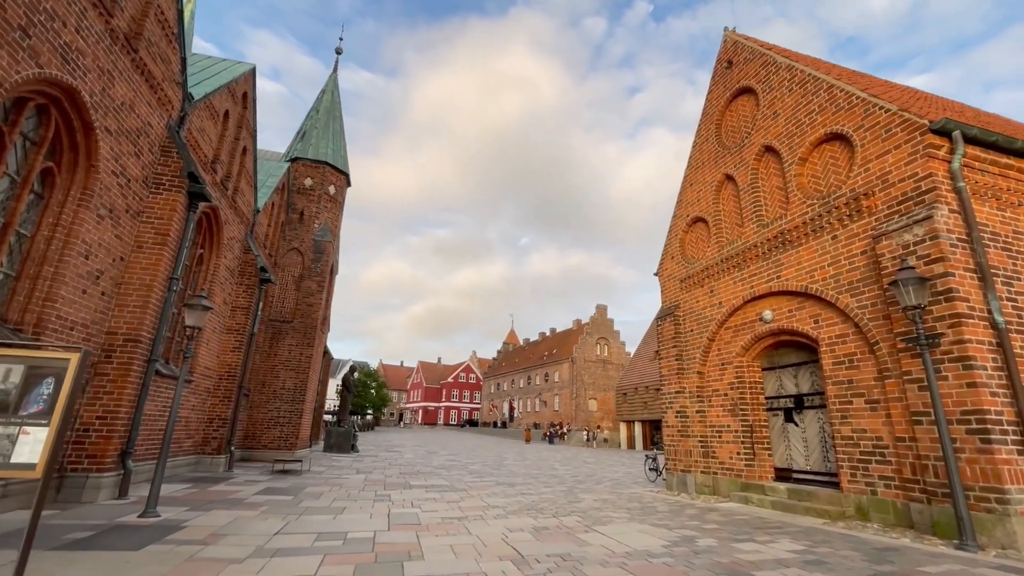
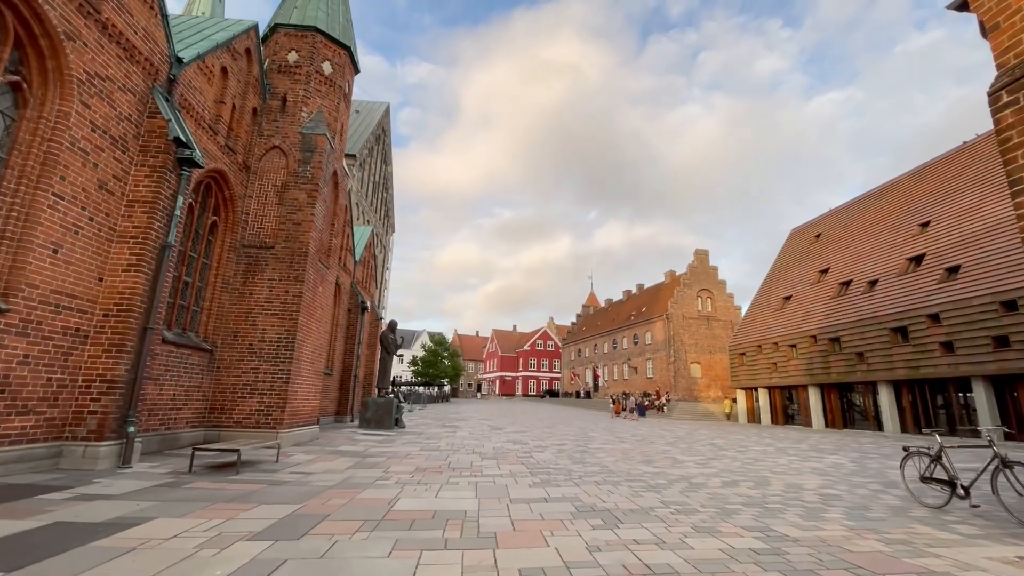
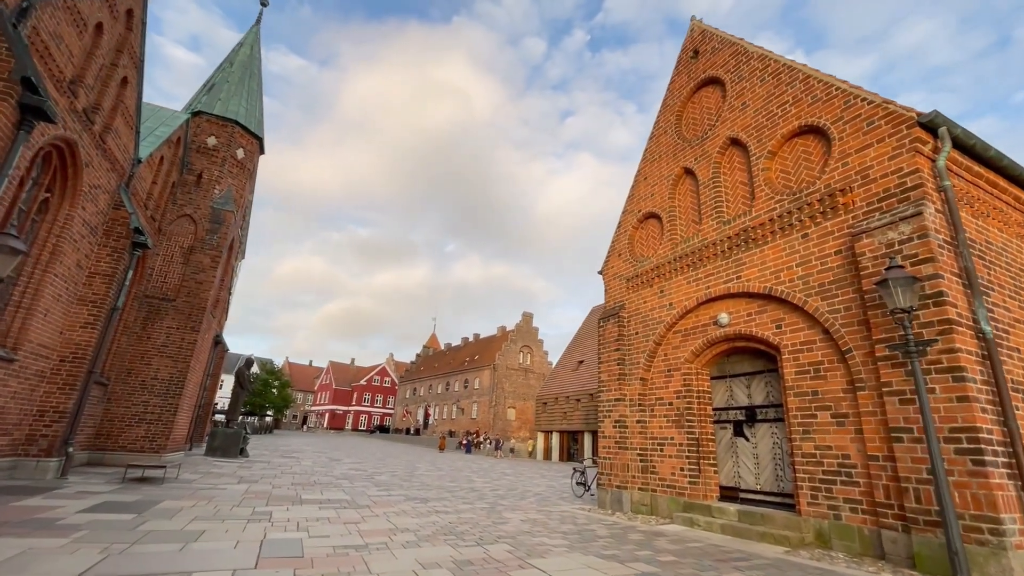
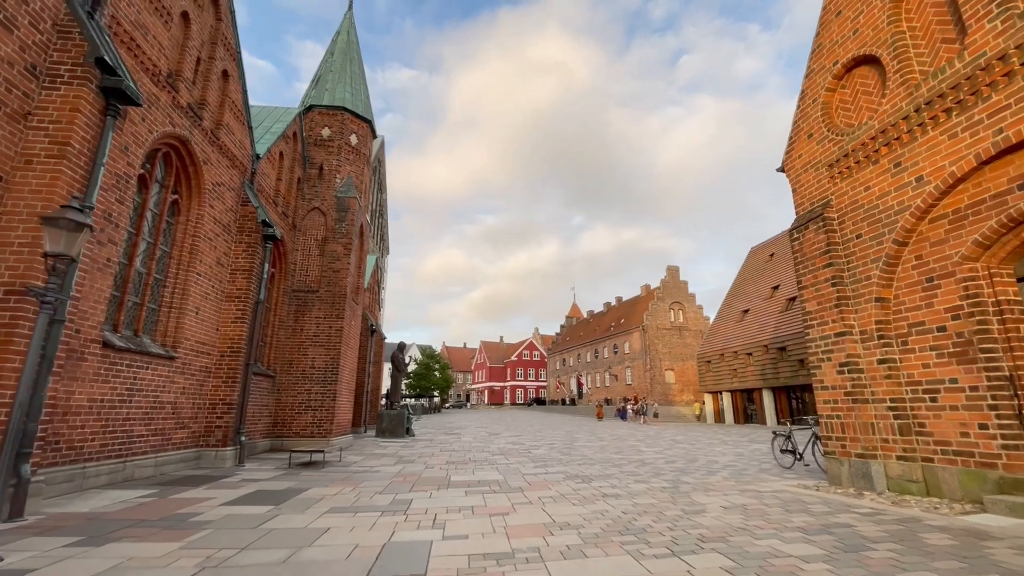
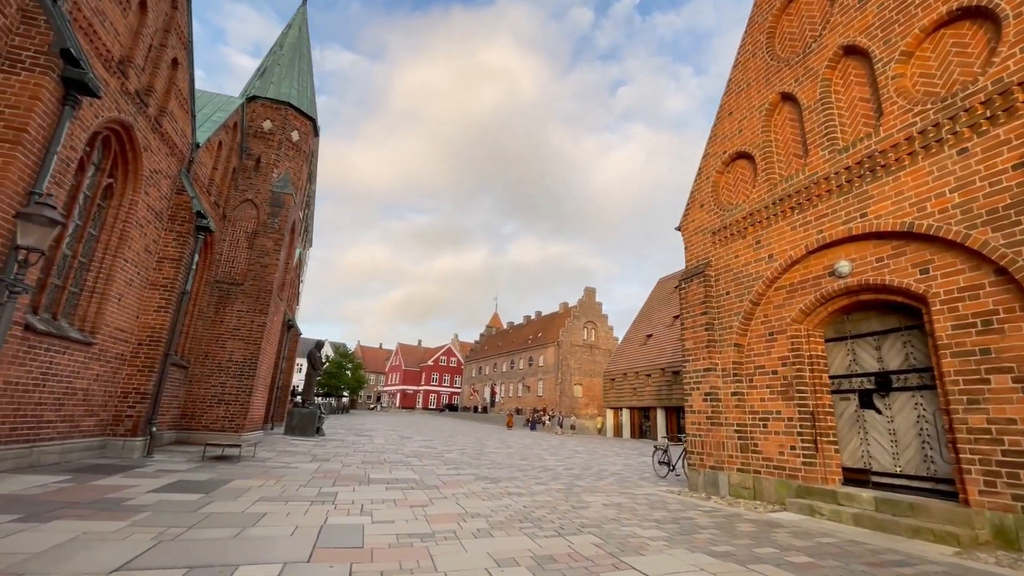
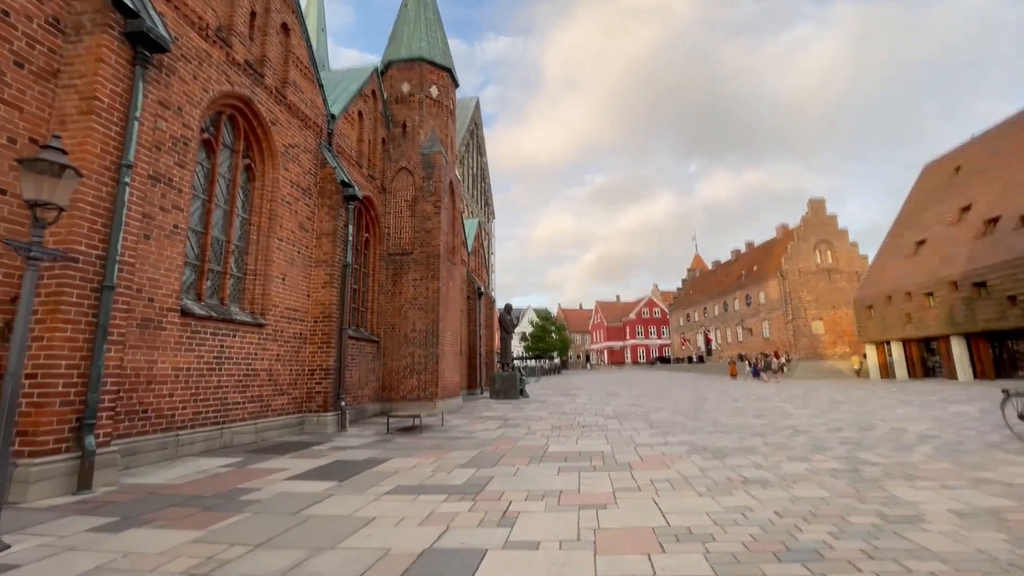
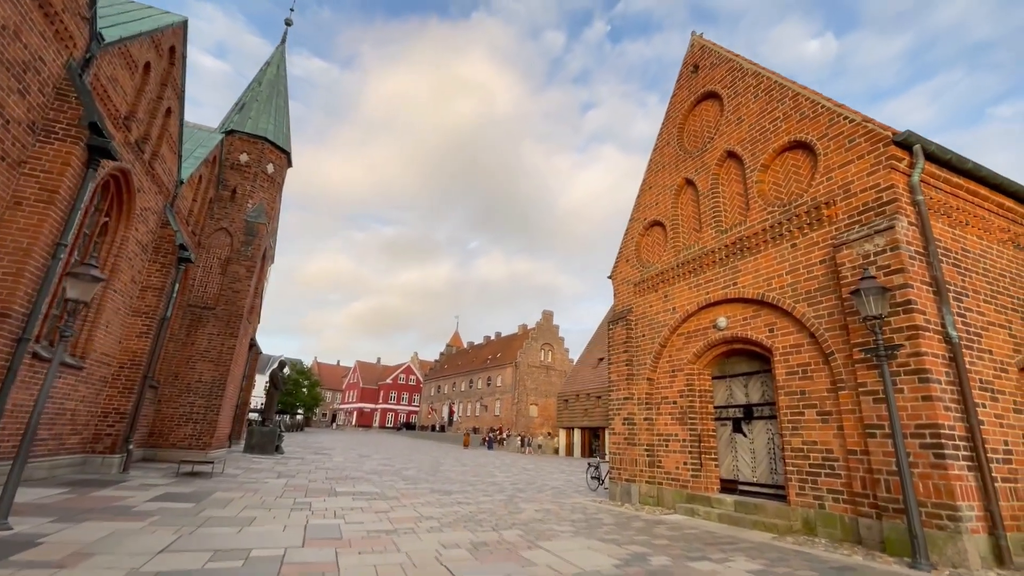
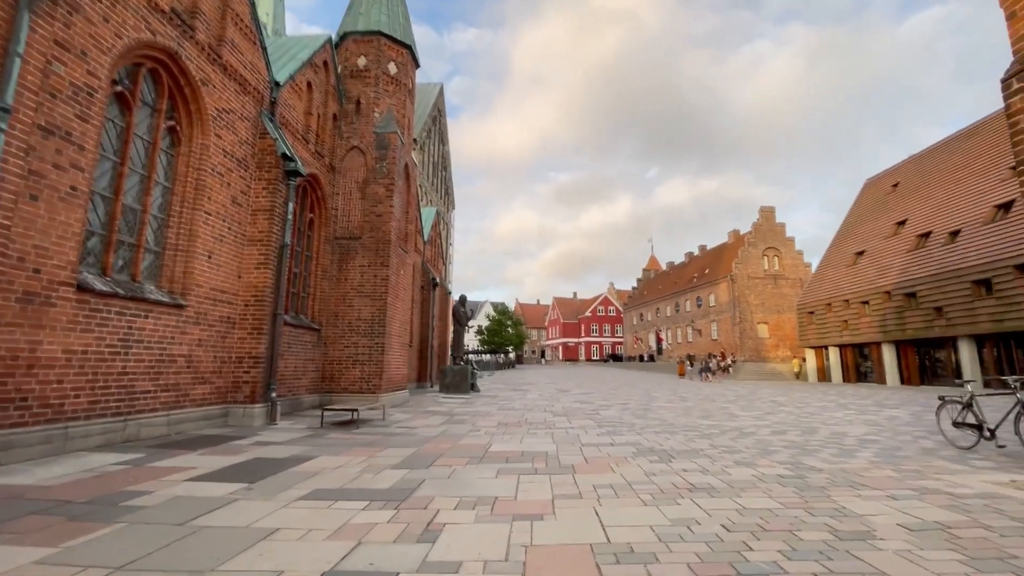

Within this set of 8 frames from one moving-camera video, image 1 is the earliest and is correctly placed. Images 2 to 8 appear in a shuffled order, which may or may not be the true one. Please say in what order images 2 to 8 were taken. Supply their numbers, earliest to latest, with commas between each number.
7, 3, 5, 4, 6, 8, 2
